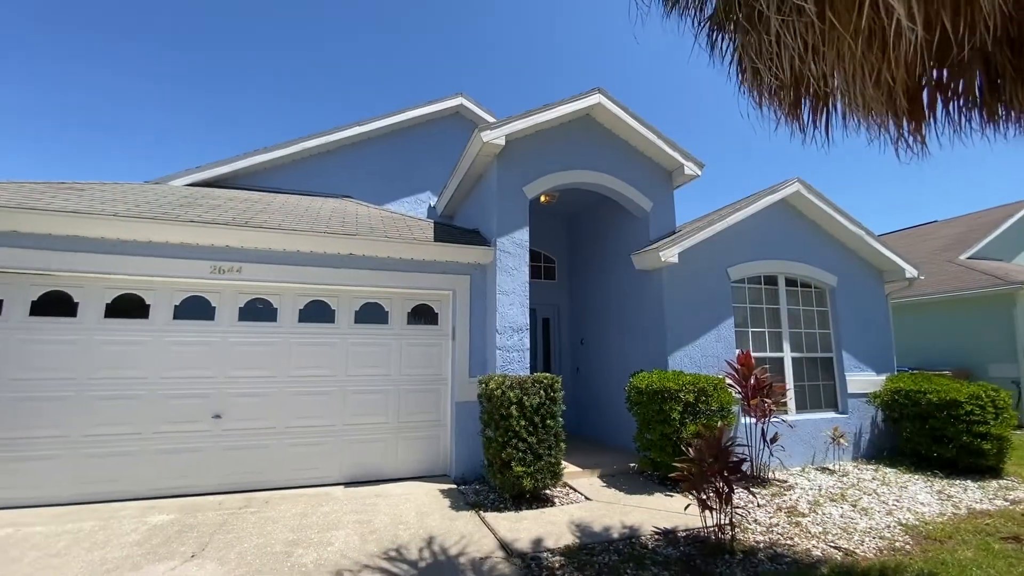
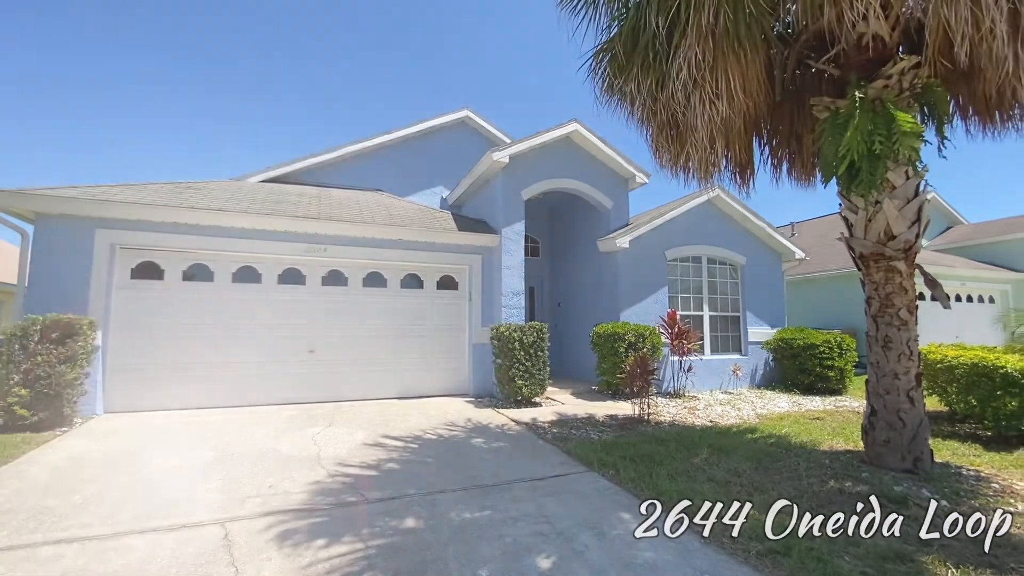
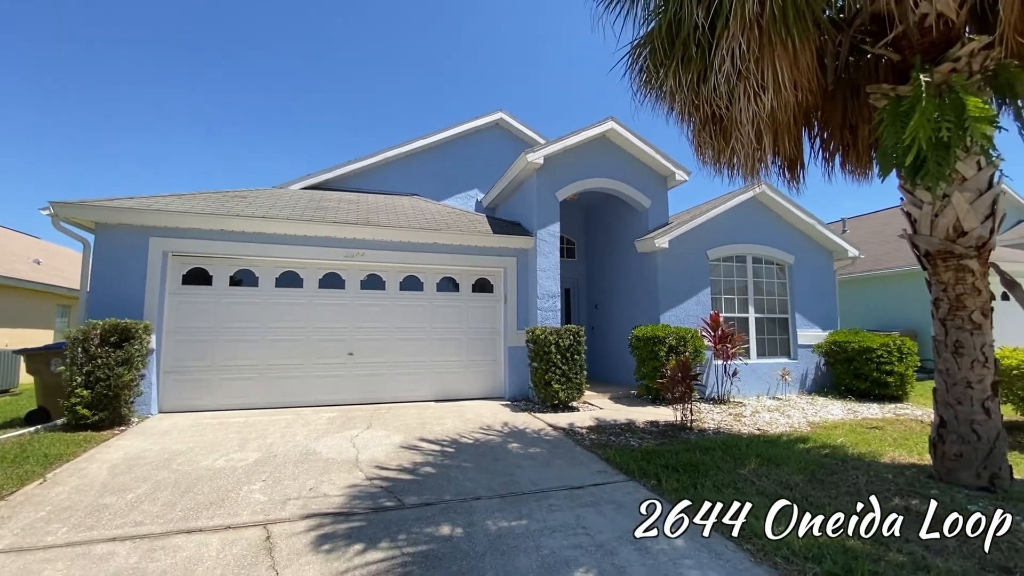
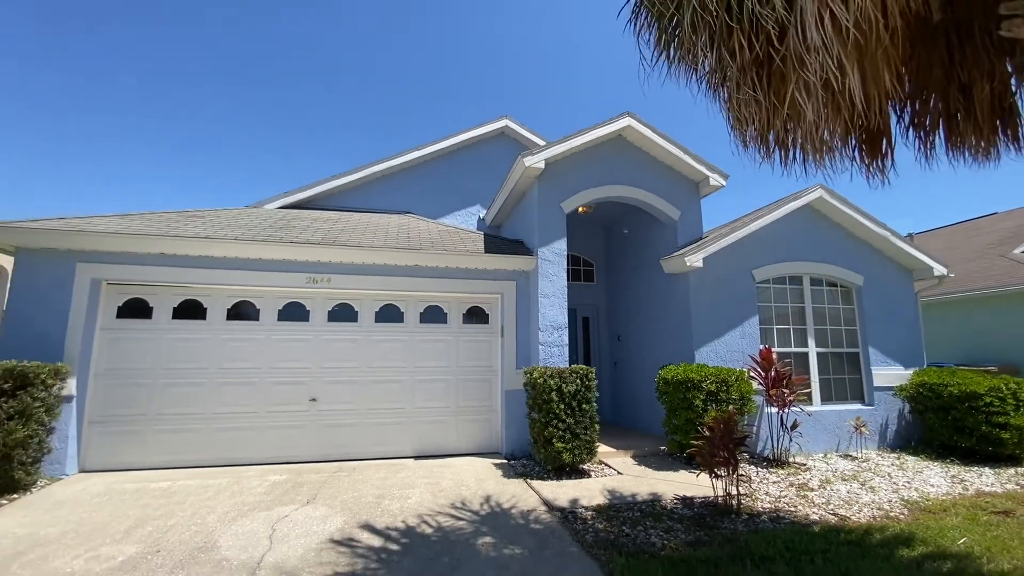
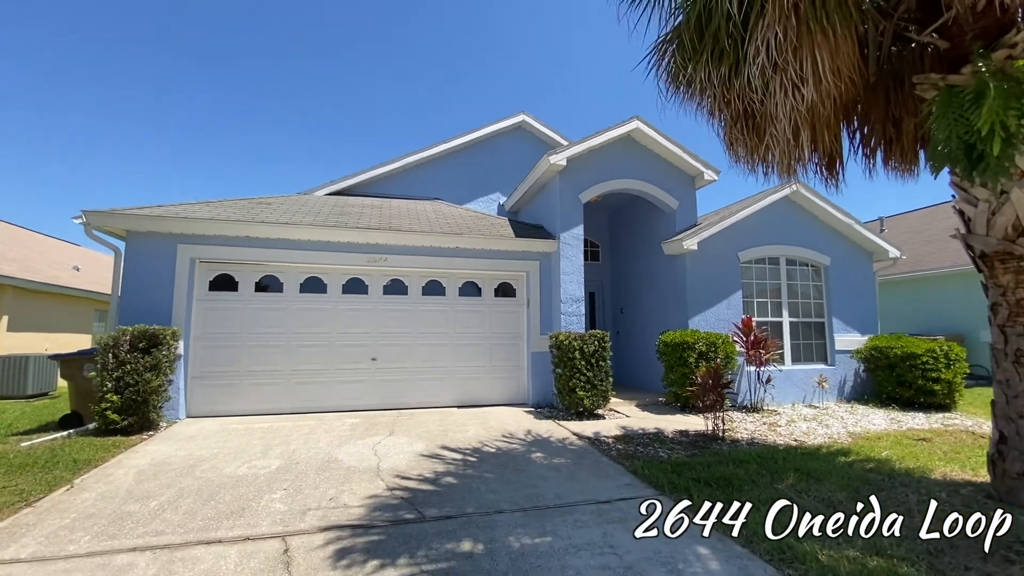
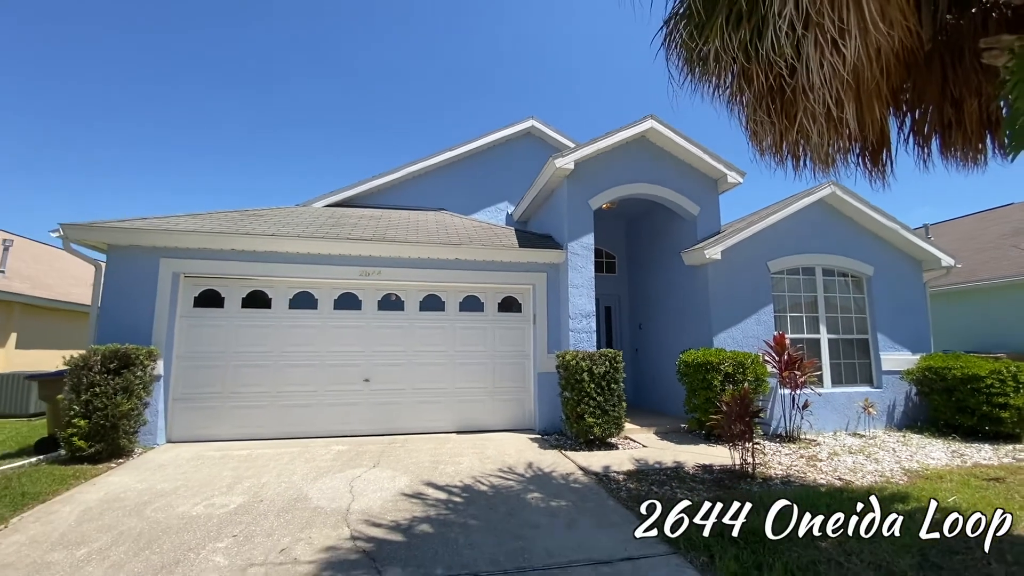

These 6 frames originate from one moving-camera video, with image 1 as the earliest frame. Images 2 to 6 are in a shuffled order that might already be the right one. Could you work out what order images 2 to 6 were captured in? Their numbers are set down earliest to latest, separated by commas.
4, 6, 5, 3, 2
